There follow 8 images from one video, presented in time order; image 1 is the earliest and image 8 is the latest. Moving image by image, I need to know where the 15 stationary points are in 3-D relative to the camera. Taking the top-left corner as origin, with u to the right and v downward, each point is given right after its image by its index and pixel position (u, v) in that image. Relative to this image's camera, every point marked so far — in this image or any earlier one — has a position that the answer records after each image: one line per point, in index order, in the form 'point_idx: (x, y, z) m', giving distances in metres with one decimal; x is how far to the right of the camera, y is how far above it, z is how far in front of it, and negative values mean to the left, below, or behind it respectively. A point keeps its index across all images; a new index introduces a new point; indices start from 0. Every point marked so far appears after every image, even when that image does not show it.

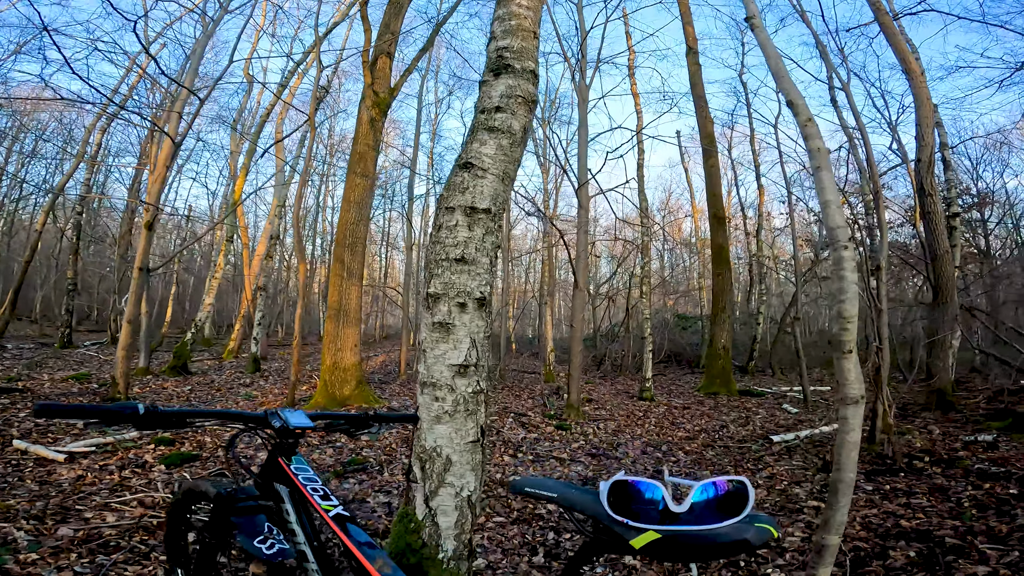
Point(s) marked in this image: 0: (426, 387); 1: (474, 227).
0: (-0.3, -0.4, +2.1) m
1: (-0.2, +0.2, +2.2) m
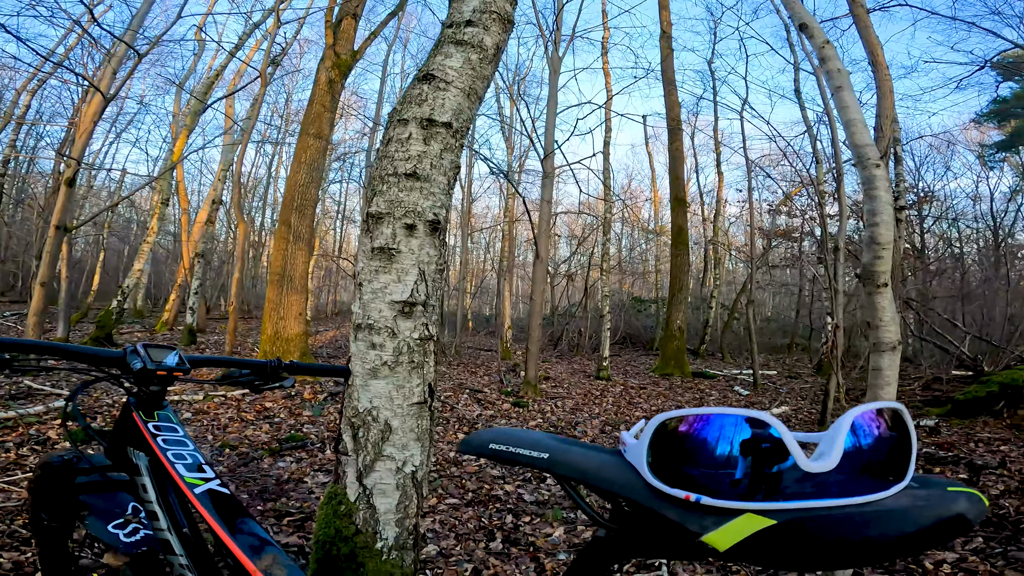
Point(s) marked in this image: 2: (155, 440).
0: (-0.5, -0.1, +1.7) m
1: (-0.3, +0.5, +1.7) m
2: (-0.8, -0.3, +1.1) m
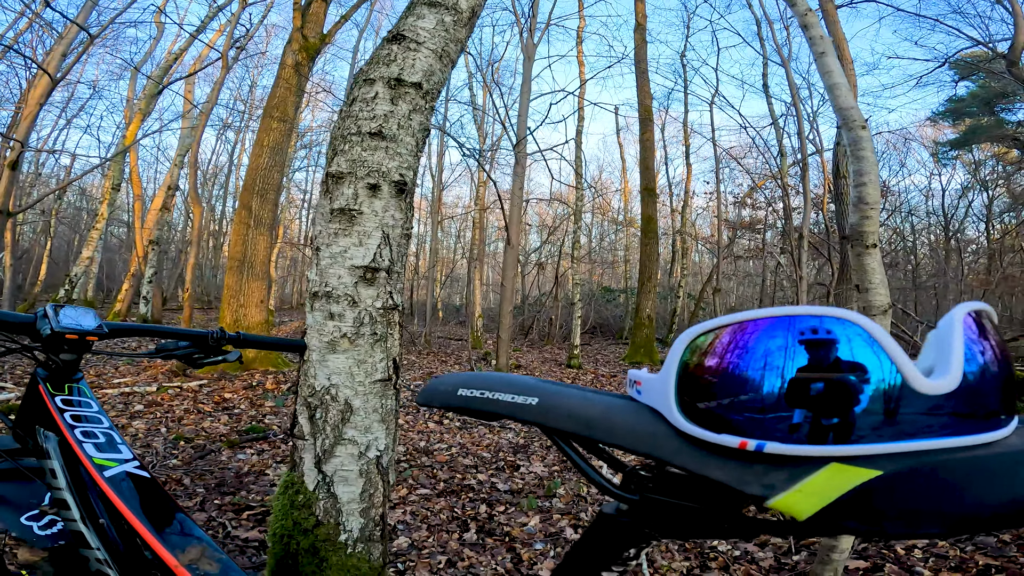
0: (-0.6, 0.0, +1.5) m
1: (-0.4, +0.6, +1.6) m
2: (-0.8, -0.2, +1.0) m
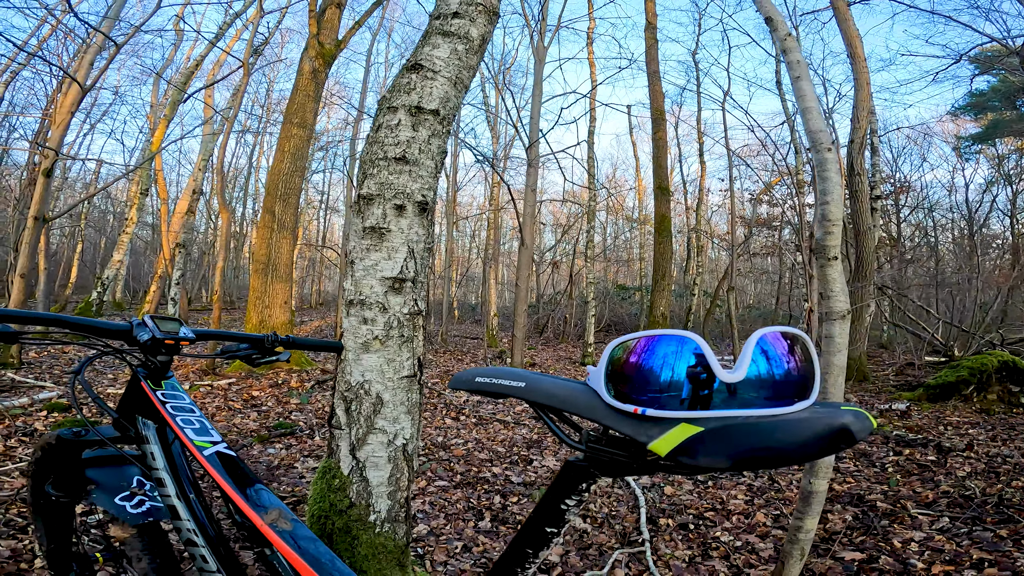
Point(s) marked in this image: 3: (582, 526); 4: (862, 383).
0: (-0.5, -0.1, +1.7) m
1: (-0.3, +0.5, +1.8) m
2: (-0.8, -0.3, +1.2) m
3: (+0.4, -1.6, +3.6) m
4: (+7.5, -2.0, +11.3) m
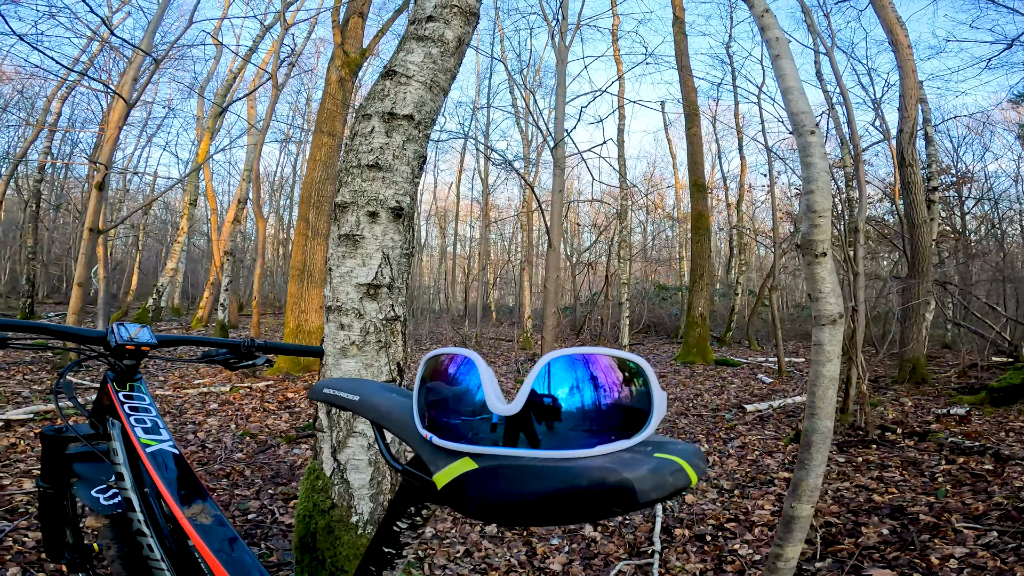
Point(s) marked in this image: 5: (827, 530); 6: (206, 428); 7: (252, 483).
0: (-0.6, -0.1, +1.7) m
1: (-0.4, +0.5, +1.8) m
2: (-0.9, -0.3, +1.3) m
3: (+0.5, -1.6, +3.5) m
4: (+8.2, -2.0, +10.7) m
5: (+2.3, -1.8, +3.8) m
6: (-3.1, -1.4, +5.4) m
7: (-1.9, -1.4, +3.9) m
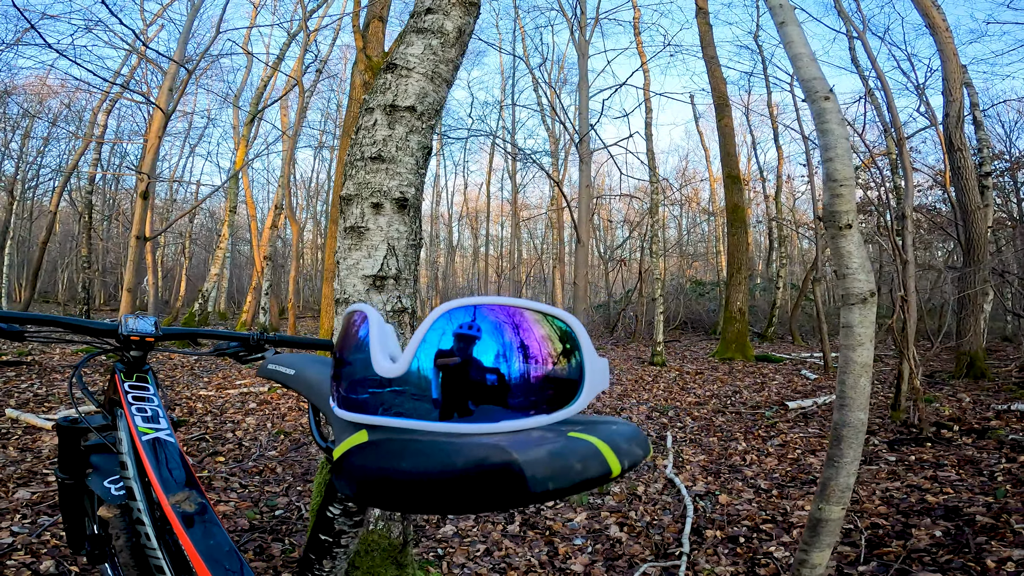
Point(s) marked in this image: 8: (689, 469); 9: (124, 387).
0: (-0.6, -0.1, +1.7) m
1: (-0.4, +0.6, +1.8) m
2: (-0.9, -0.3, +1.3) m
3: (+0.7, -1.6, +3.4) m
4: (+8.8, -1.7, +10.0) m
5: (+2.5, -1.7, +3.6) m
6: (-2.8, -1.4, +5.5) m
7: (-1.7, -1.4, +4.0) m
8: (+1.7, -1.7, +5.0) m
9: (-0.9, -0.2, +1.3) m
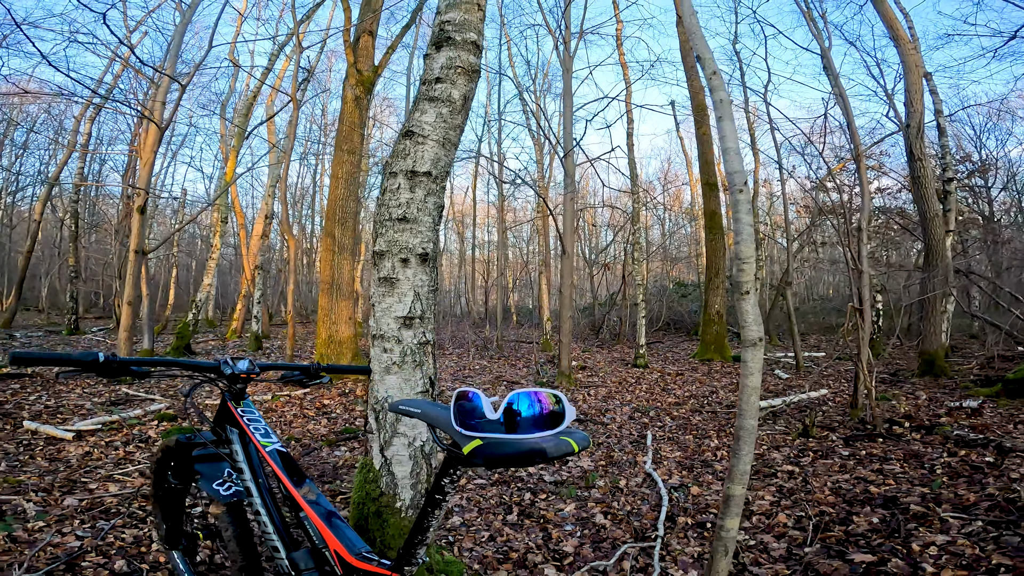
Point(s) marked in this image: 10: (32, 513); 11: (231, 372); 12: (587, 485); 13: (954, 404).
0: (-0.6, -0.2, +2.2) m
1: (-0.4, +0.4, +2.3) m
2: (-0.9, -0.4, +1.7) m
3: (+0.6, -1.7, +3.9) m
4: (+8.6, -1.8, +10.8) m
5: (+2.4, -1.8, +4.2) m
6: (-2.9, -1.6, +6.0) m
7: (-1.8, -1.6, +4.4) m
8: (+1.6, -1.8, +5.5) m
9: (-0.9, -0.4, +1.8) m
10: (-3.4, -1.6, +3.7) m
11: (-0.9, -0.3, +1.8) m
12: (+0.6, -1.7, +4.7) m
13: (+6.6, -1.7, +8.0) m
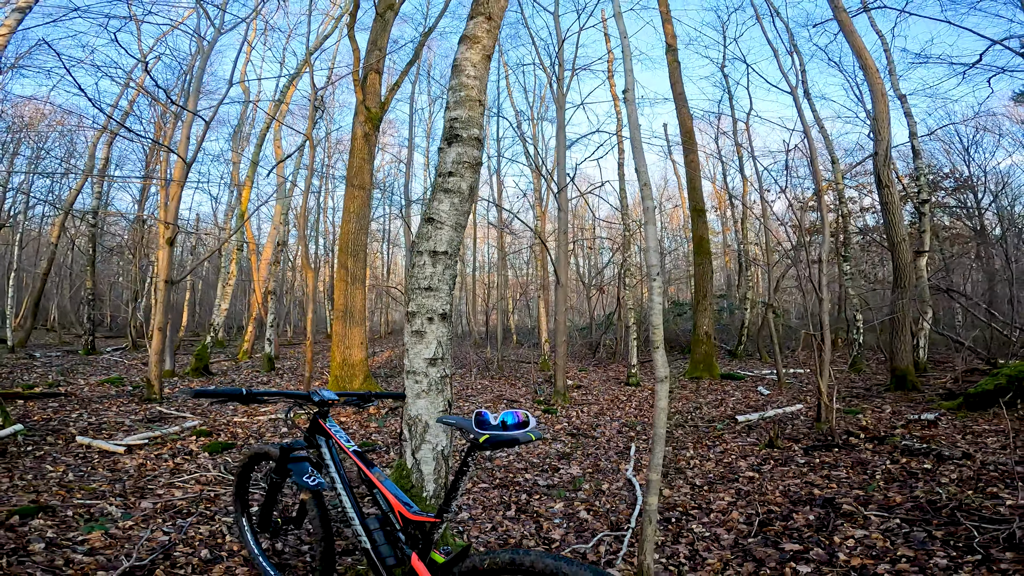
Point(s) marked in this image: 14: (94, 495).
0: (-0.6, -0.5, +3.1) m
1: (-0.4, +0.1, +3.2) m
2: (-0.9, -0.7, +2.6) m
3: (+0.6, -2.1, +4.7) m
4: (+8.6, -2.3, +11.6) m
5: (+2.4, -2.1, +5.0) m
6: (-2.9, -2.1, +6.8) m
7: (-1.8, -2.0, +5.3) m
8: (+1.6, -2.2, +6.4) m
9: (-1.0, -0.7, +2.7) m
10: (-3.4, -1.9, +4.6) m
11: (-1.0, -0.6, +2.6) m
12: (+0.6, -2.1, +5.5) m
13: (+6.6, -2.1, +8.8) m
14: (-4.1, -2.0, +5.2) m
